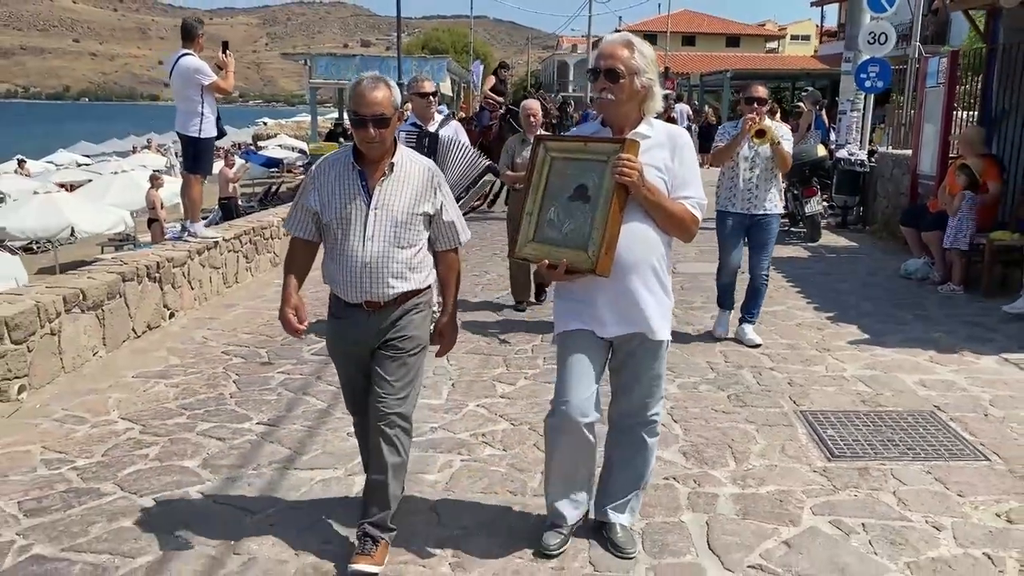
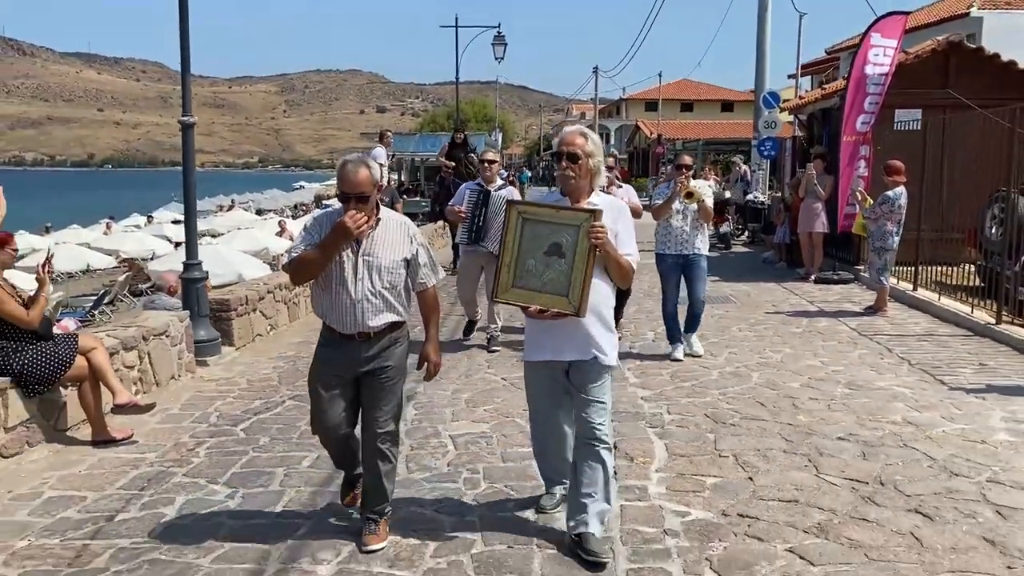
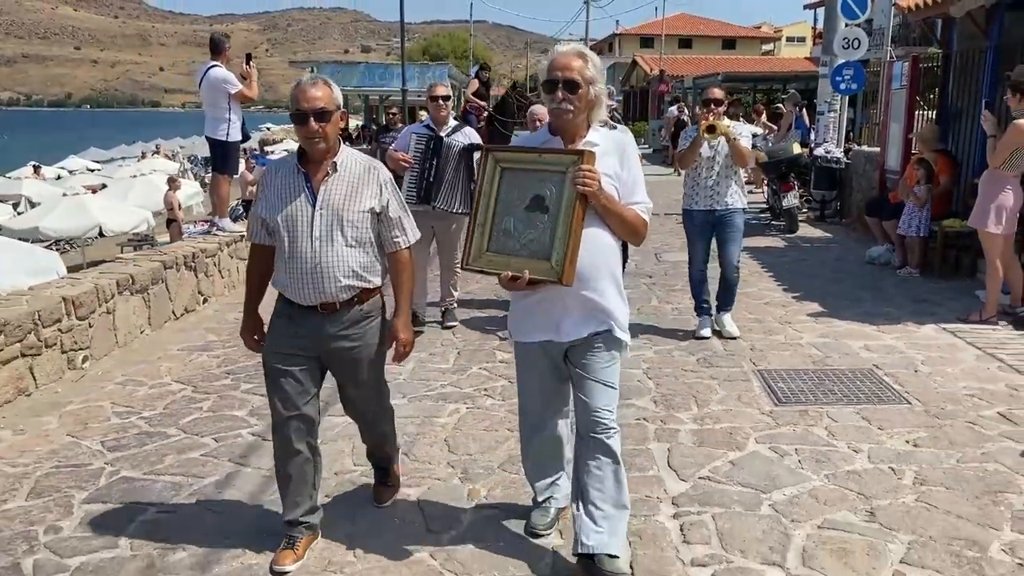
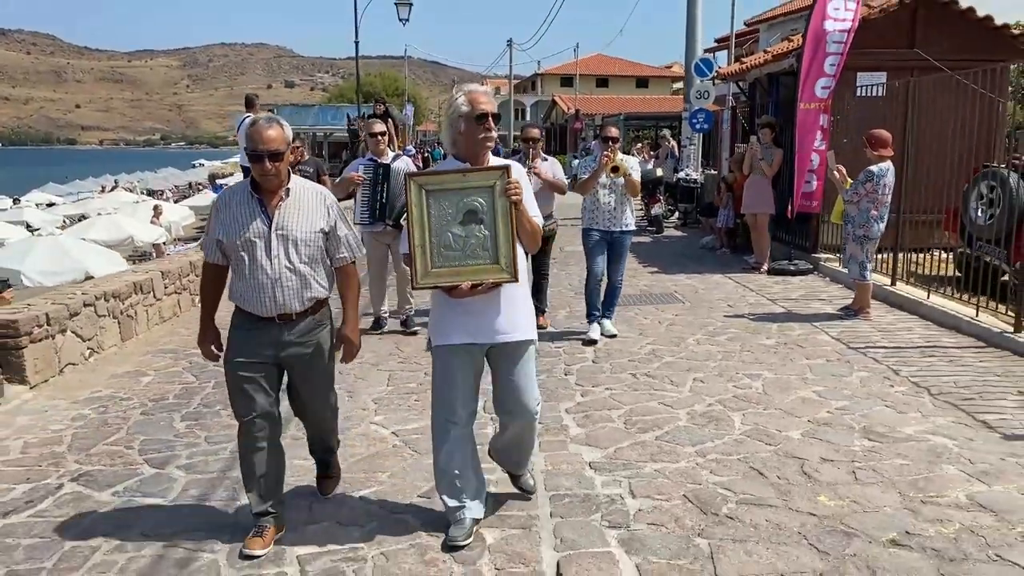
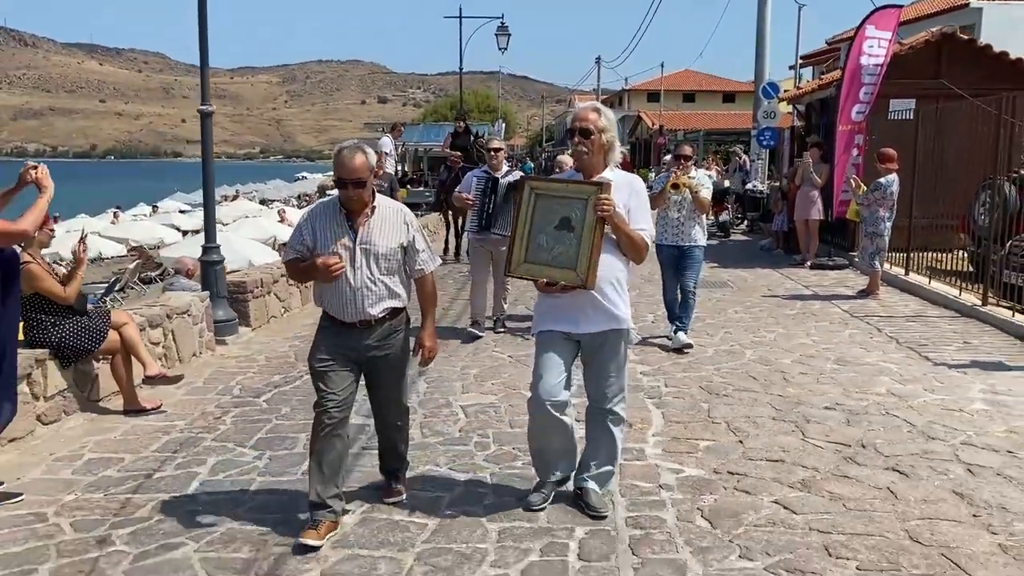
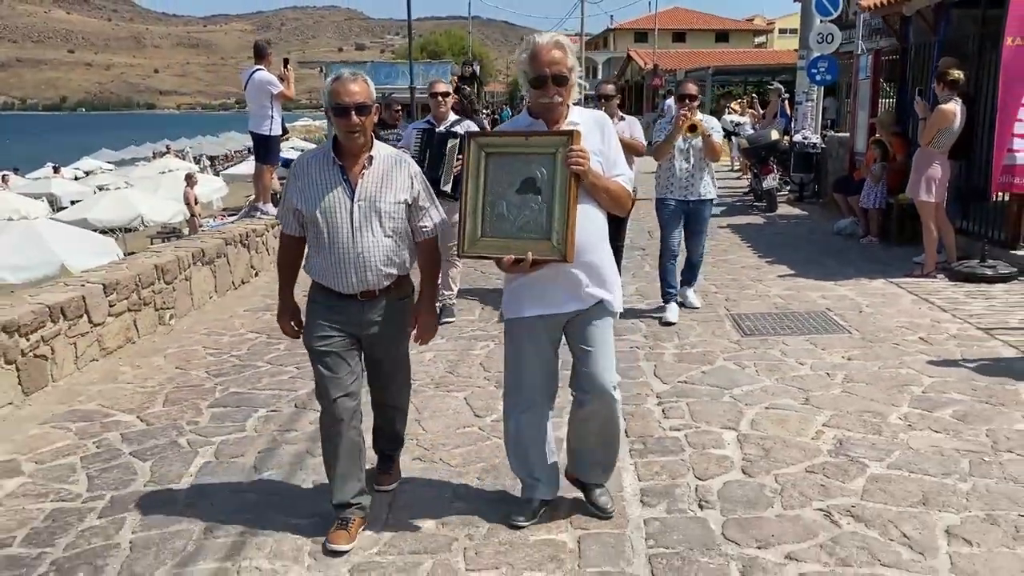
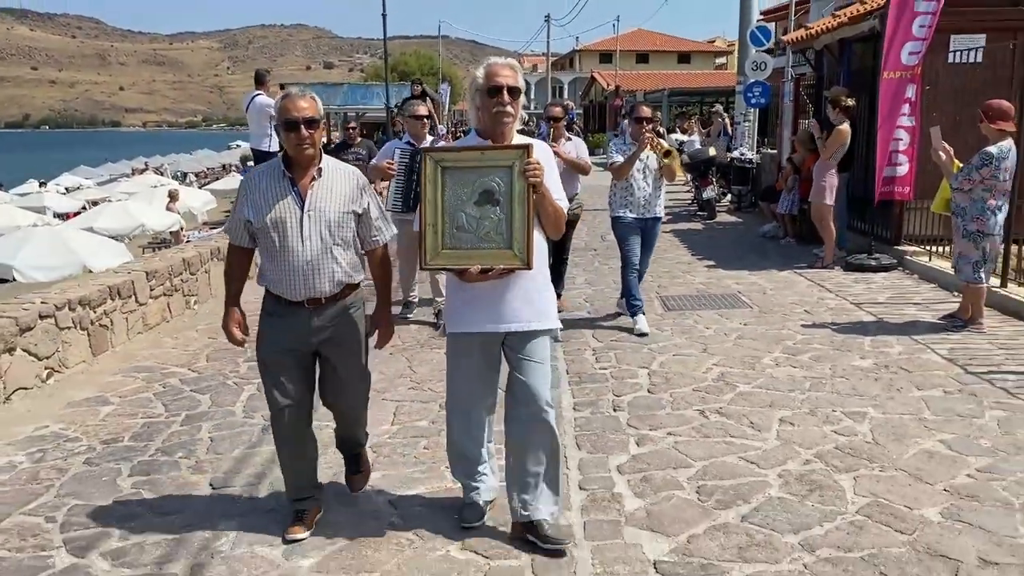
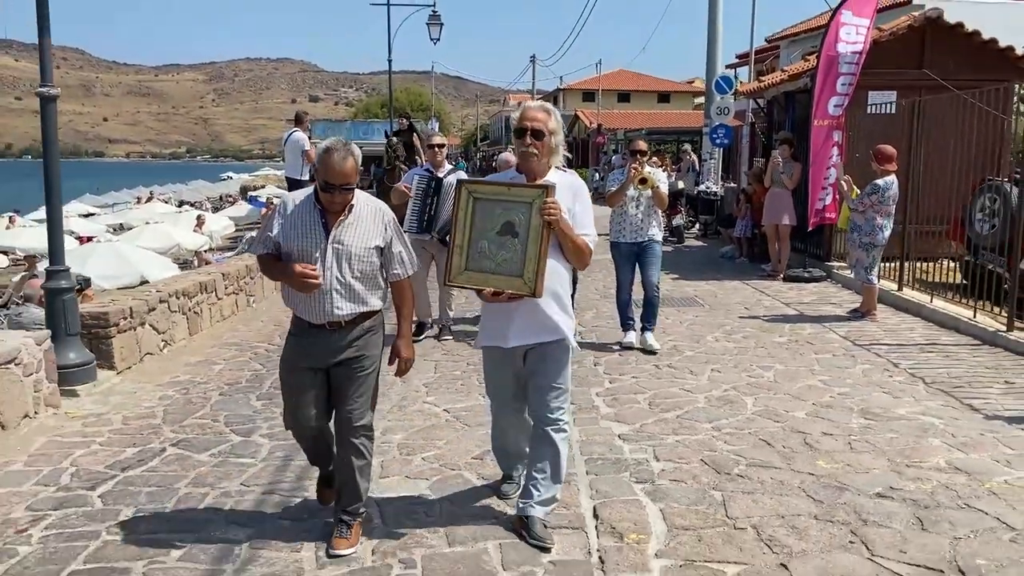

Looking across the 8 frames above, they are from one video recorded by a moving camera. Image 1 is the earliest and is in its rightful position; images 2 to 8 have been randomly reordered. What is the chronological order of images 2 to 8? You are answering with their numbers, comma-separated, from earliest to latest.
3, 6, 7, 4, 8, 2, 5
